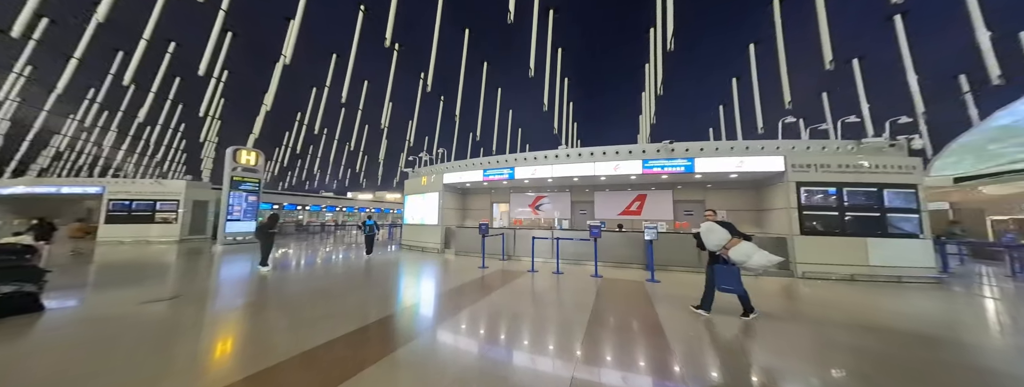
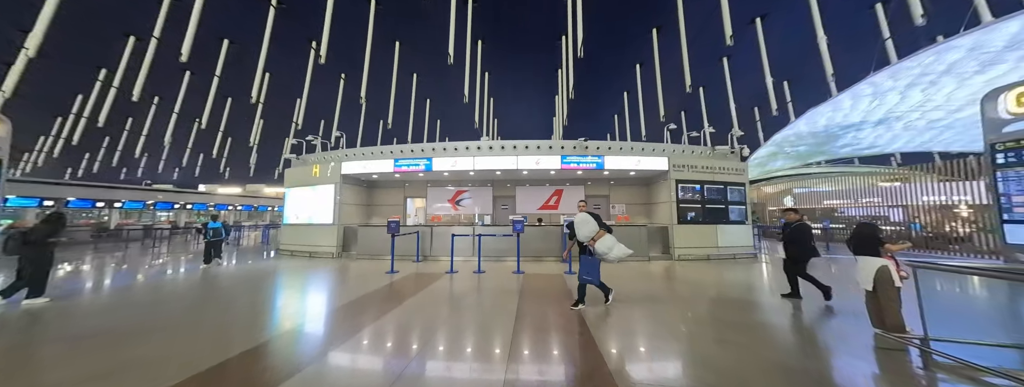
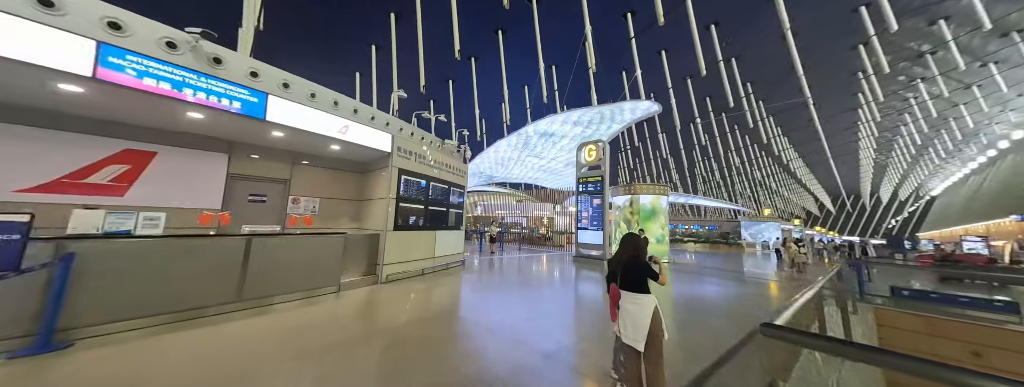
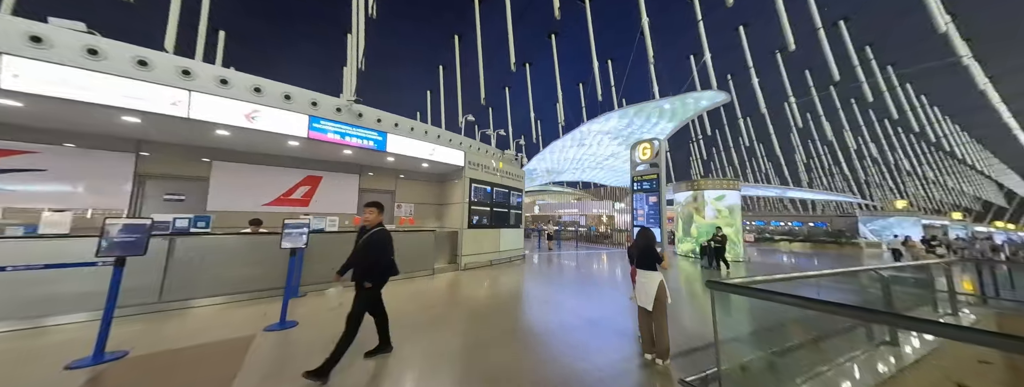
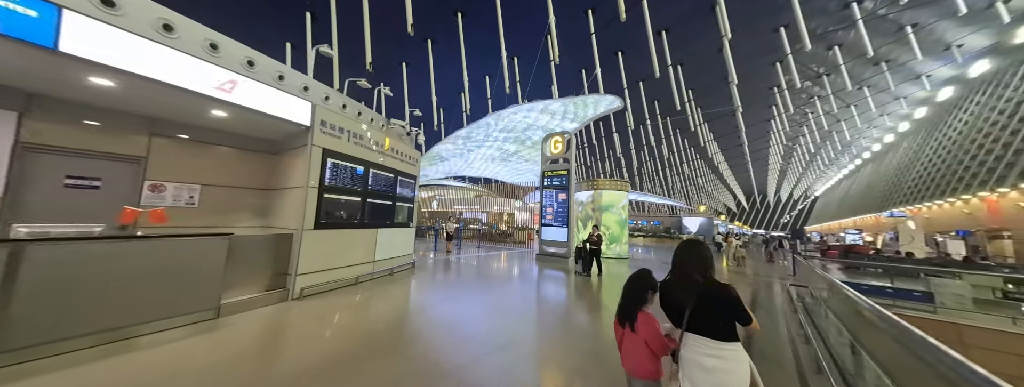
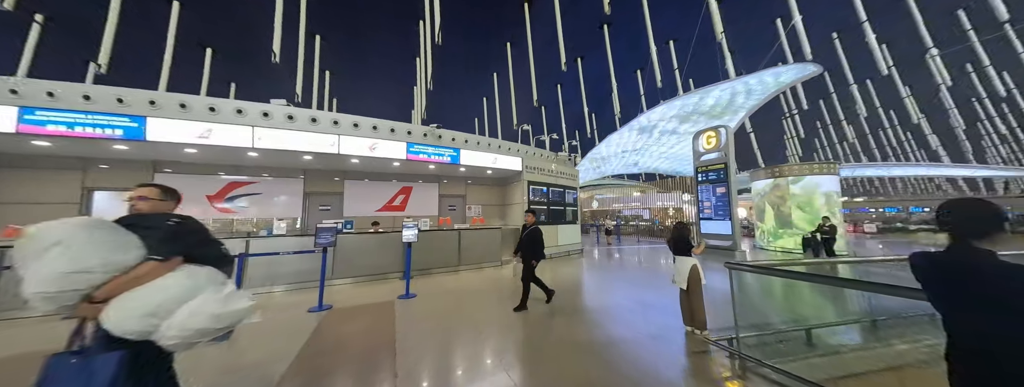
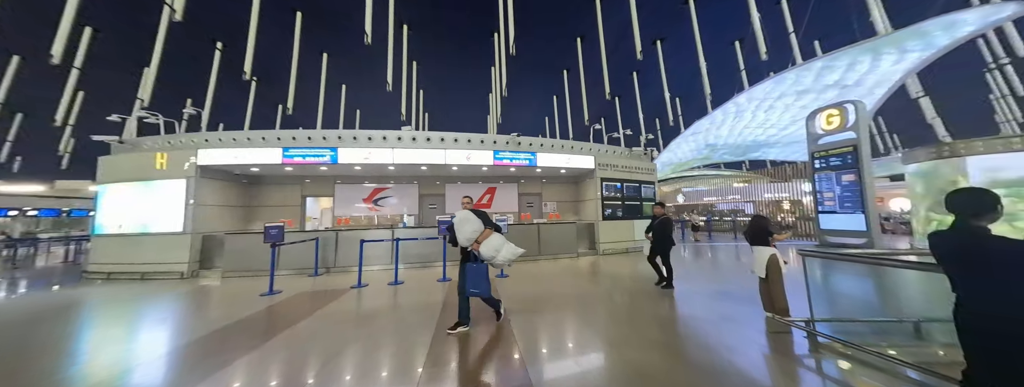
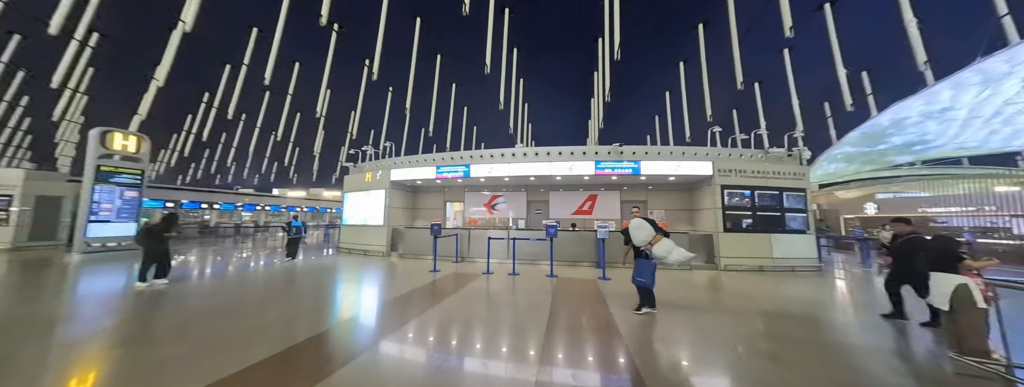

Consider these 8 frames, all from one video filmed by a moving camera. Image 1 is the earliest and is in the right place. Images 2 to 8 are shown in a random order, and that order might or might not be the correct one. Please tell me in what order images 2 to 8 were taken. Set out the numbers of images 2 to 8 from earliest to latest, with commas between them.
8, 2, 7, 6, 4, 3, 5
